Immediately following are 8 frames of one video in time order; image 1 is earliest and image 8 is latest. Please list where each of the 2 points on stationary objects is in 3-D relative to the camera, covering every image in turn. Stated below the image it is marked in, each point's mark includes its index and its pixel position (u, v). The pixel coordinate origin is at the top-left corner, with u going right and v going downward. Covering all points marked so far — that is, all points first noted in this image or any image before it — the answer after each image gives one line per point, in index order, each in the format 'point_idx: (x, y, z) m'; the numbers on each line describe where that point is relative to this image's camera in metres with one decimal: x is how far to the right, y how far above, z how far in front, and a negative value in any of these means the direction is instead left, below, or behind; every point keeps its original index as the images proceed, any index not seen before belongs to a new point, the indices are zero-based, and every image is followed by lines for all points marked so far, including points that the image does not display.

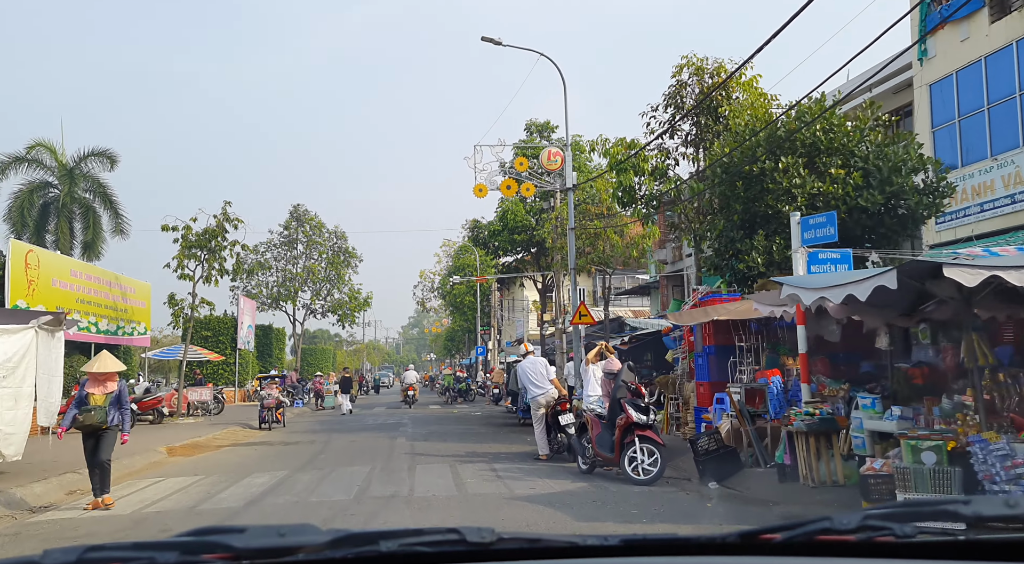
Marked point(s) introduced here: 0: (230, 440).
0: (-5.9, -3.3, +17.6) m
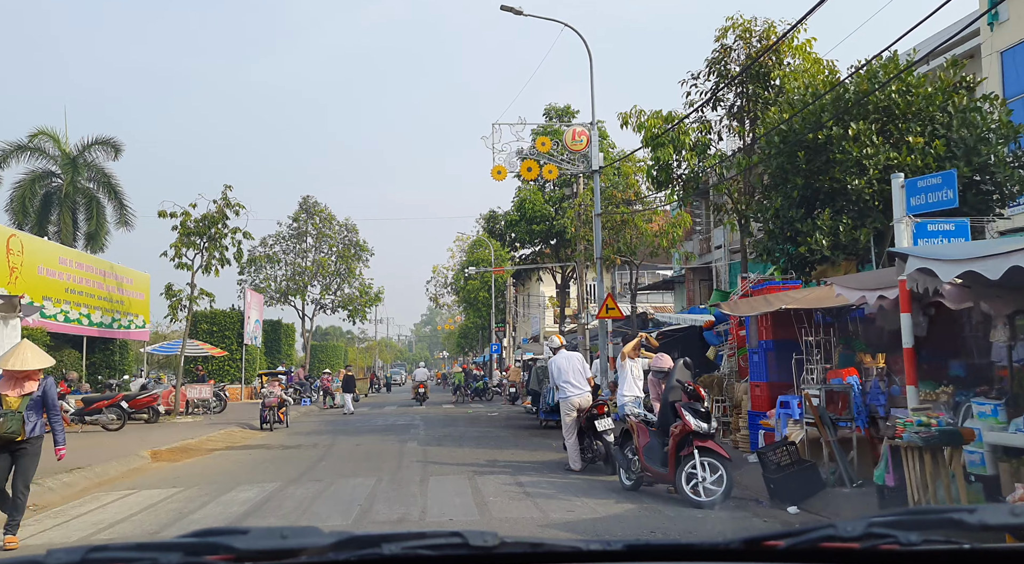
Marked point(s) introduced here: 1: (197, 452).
0: (-5.5, -3.1, +16.1) m
1: (-5.6, -3.0, +14.8) m
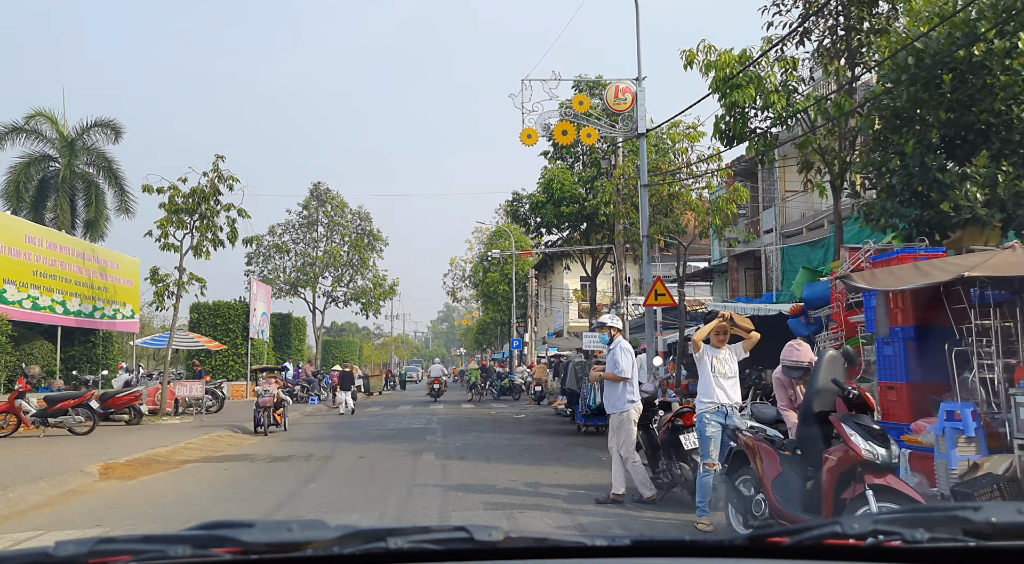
0: (-4.9, -2.7, +13.4) m
1: (-5.0, -2.6, +12.1) m
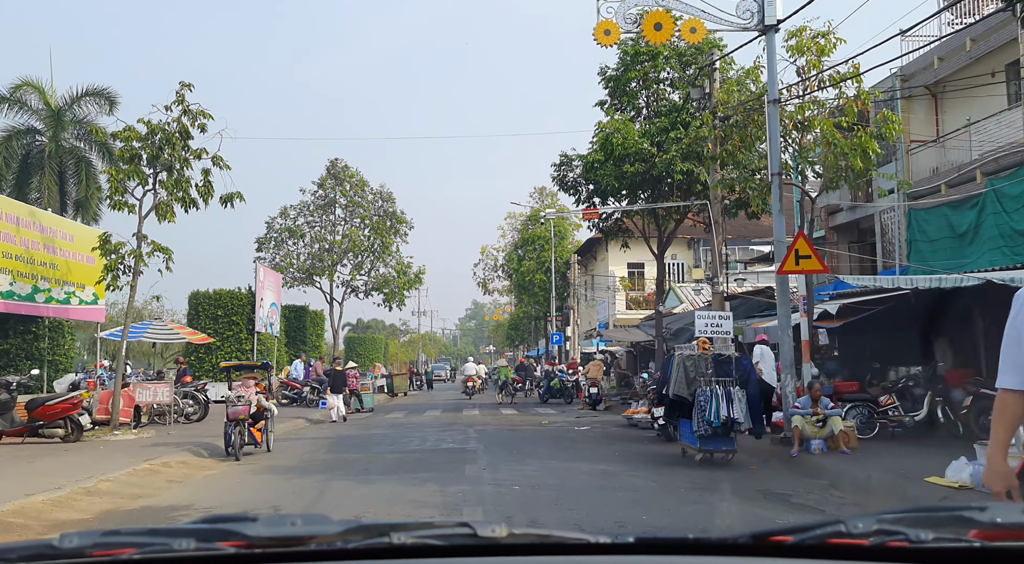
0: (-4.0, -2.2, +8.5) m
1: (-4.1, -2.1, +7.2) m
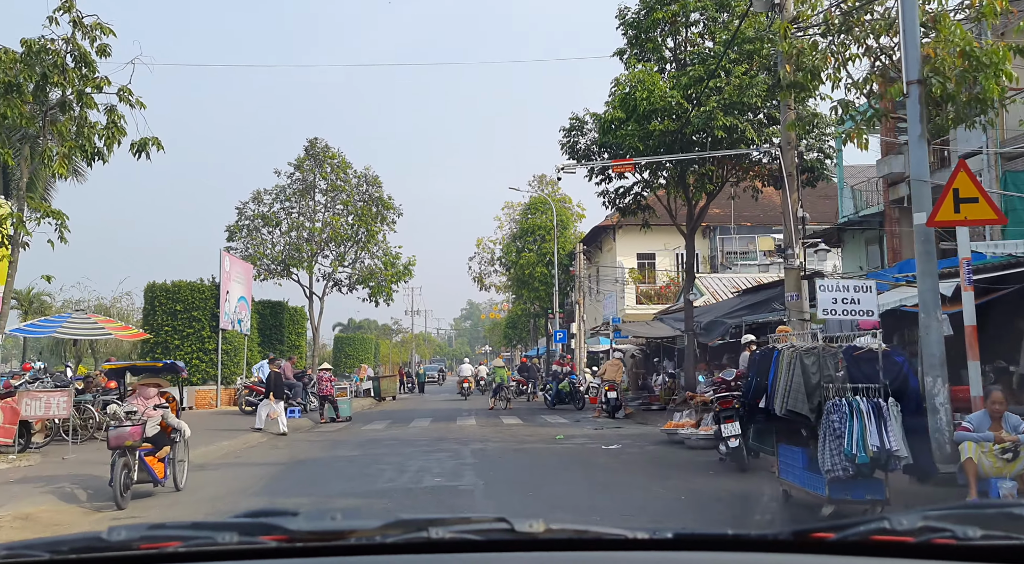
0: (-3.9, -1.8, +4.6) m
1: (-4.0, -1.7, +3.3) m
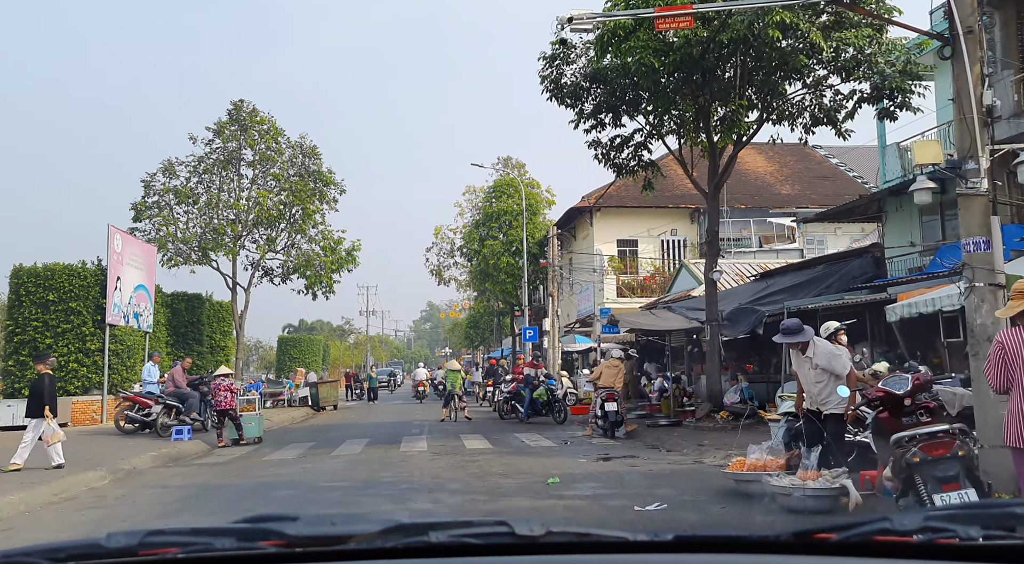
0: (-3.8, -1.3, -0.9) m
1: (-3.8, -1.2, -2.2) m
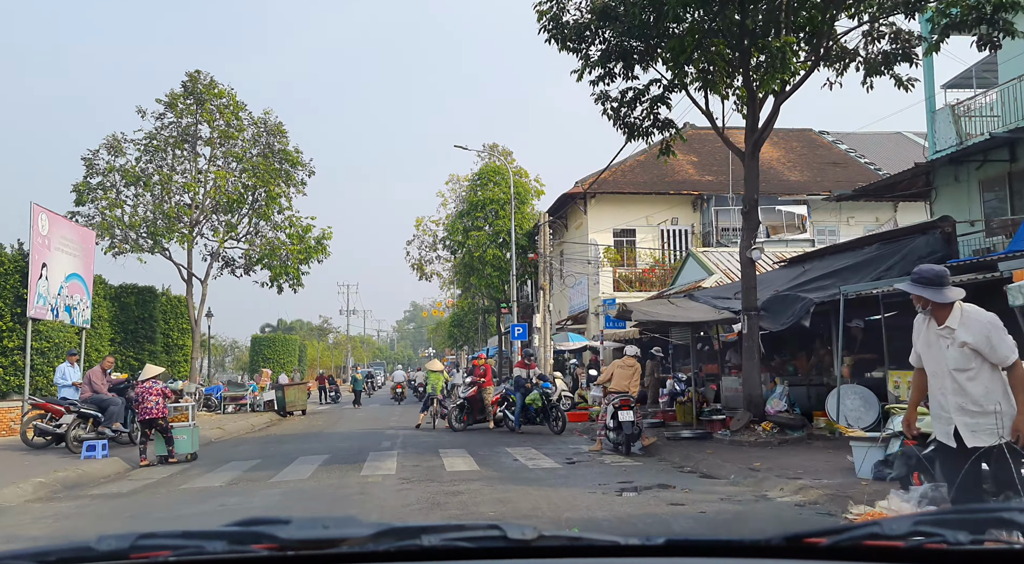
0: (-3.6, -1.0, -4.0) m
1: (-3.6, -0.9, -5.3) m
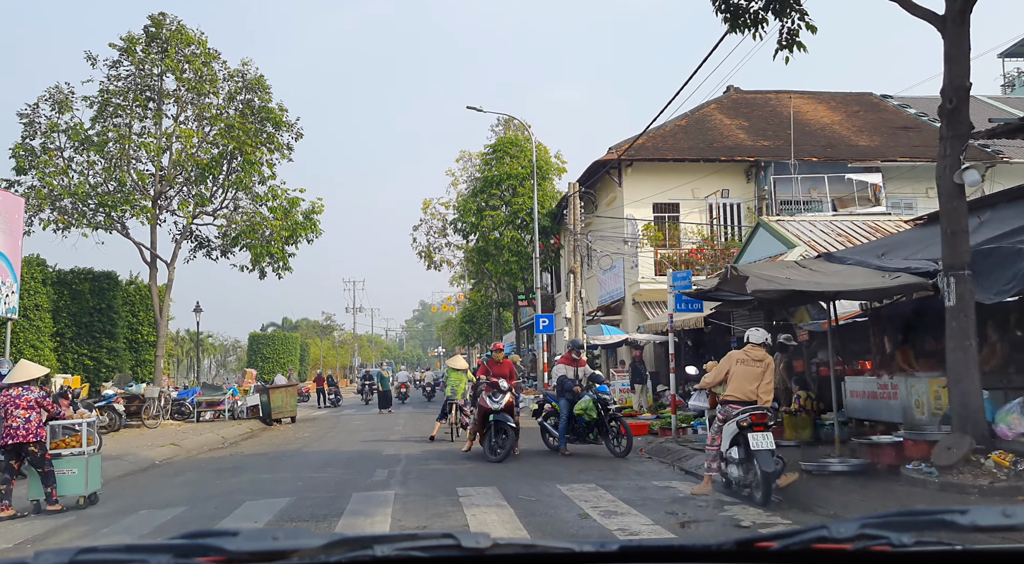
0: (-3.2, -0.5, -8.6) m
1: (-3.2, -0.4, -9.9) m
